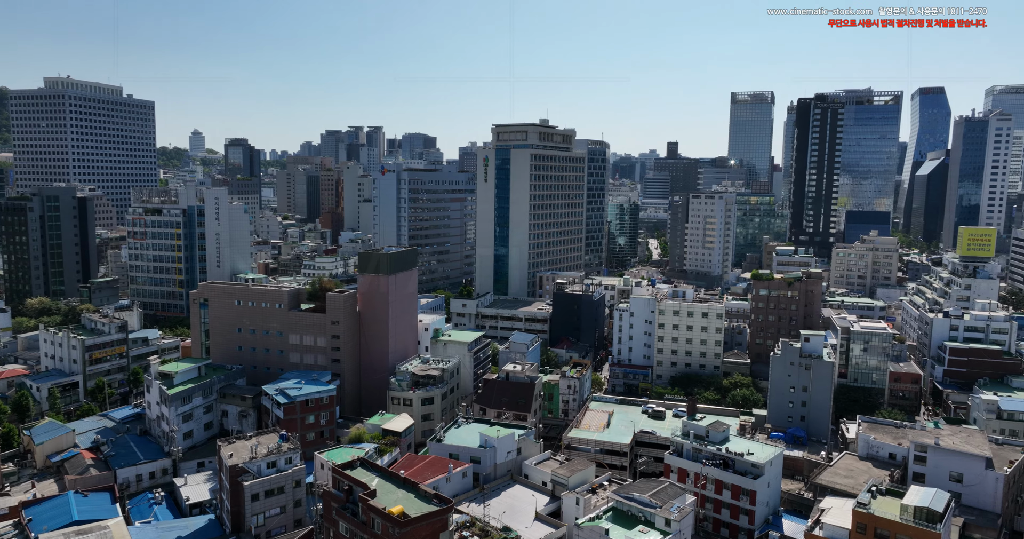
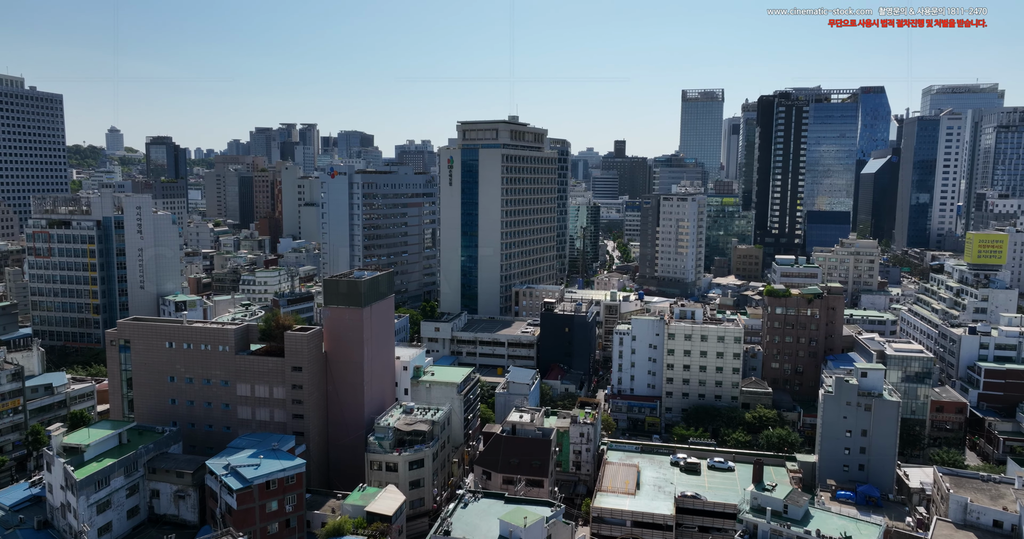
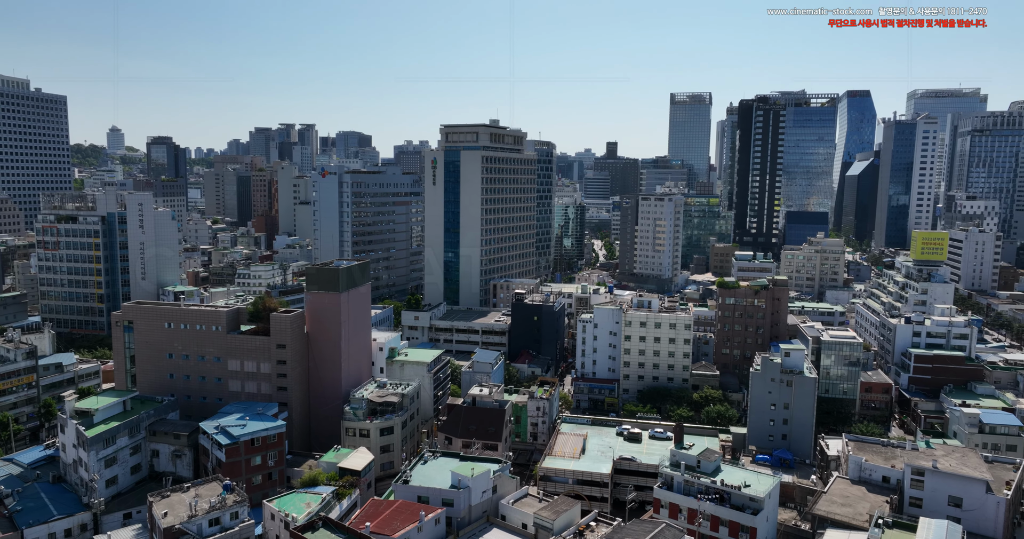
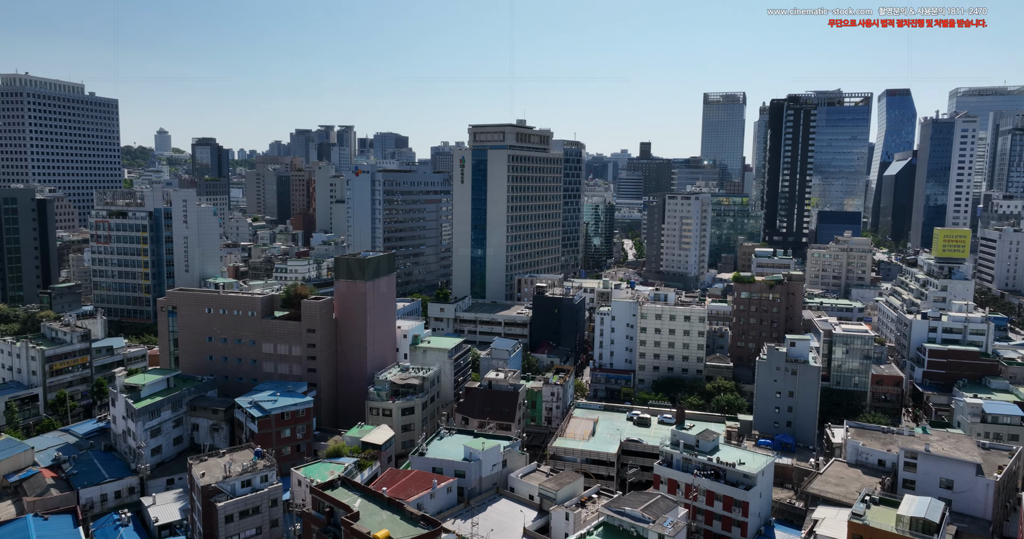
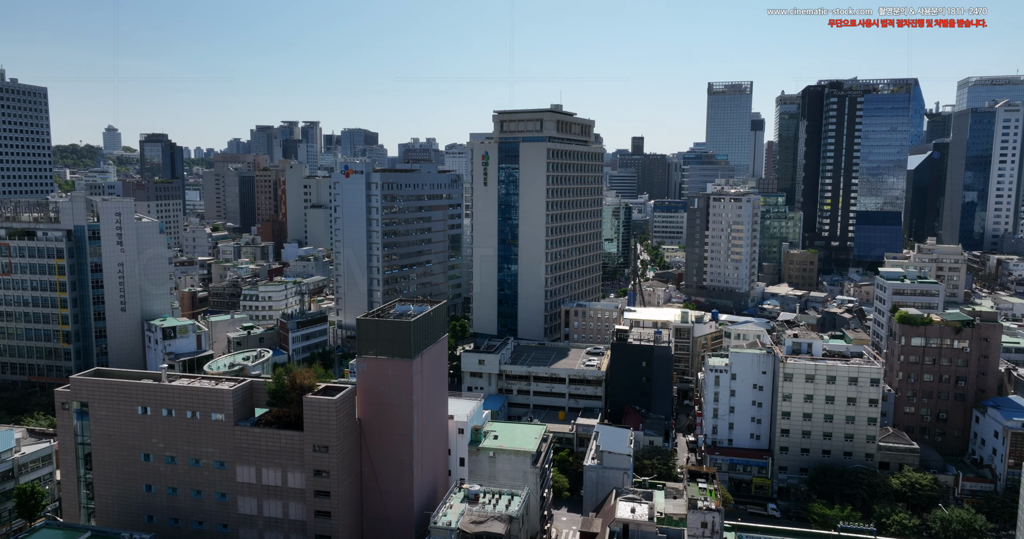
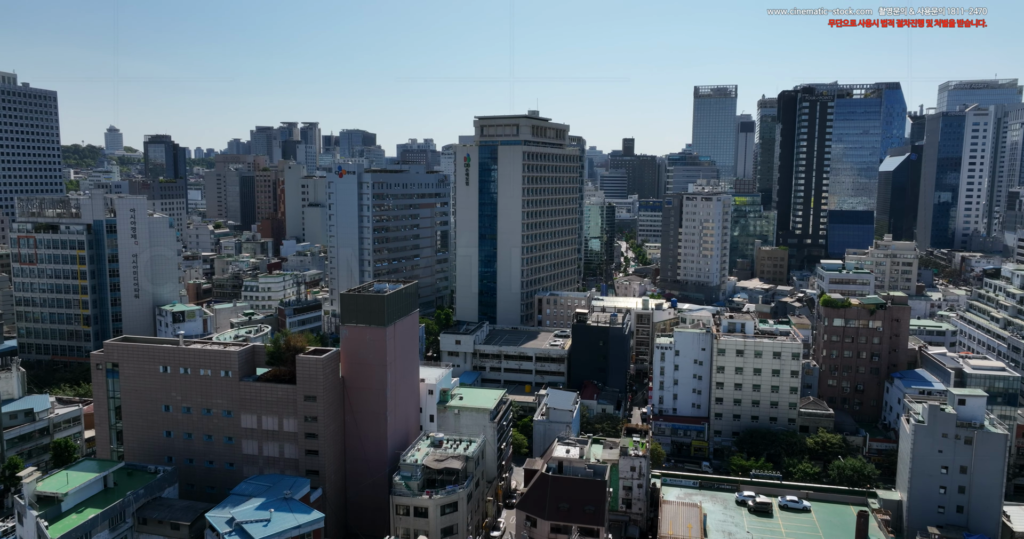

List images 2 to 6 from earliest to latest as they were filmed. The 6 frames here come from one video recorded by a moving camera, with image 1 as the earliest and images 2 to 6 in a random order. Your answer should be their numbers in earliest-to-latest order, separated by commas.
4, 3, 2, 6, 5
